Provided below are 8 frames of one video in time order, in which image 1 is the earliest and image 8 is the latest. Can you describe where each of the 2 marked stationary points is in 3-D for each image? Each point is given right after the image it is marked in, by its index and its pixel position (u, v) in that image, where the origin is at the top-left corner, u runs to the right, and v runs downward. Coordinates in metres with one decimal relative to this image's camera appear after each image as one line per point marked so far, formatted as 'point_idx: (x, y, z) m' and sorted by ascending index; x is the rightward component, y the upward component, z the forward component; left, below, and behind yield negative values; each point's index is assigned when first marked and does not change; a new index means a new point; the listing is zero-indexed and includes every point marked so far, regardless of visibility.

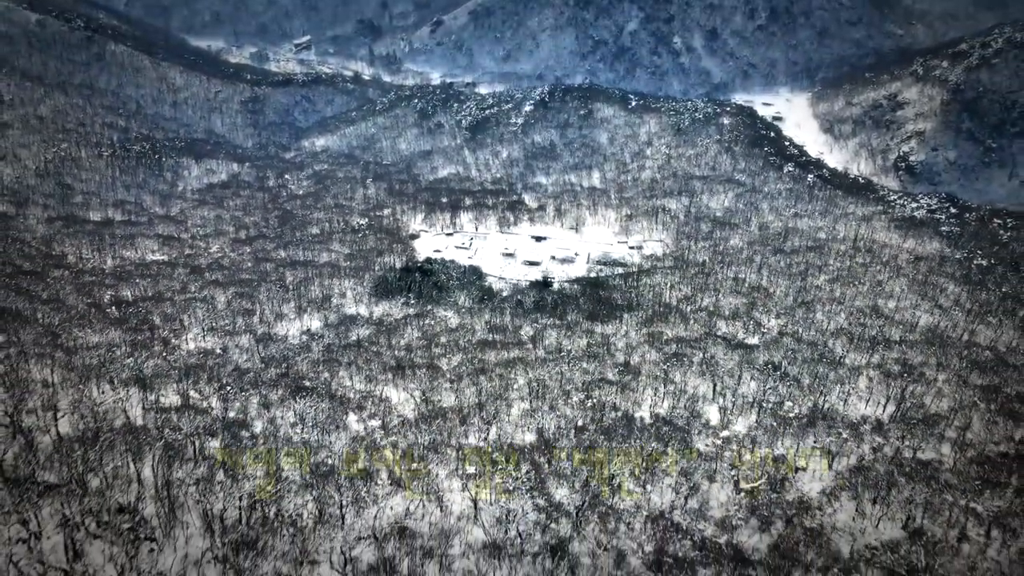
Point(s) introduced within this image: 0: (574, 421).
0: (+1.6, -3.3, +19.8) m
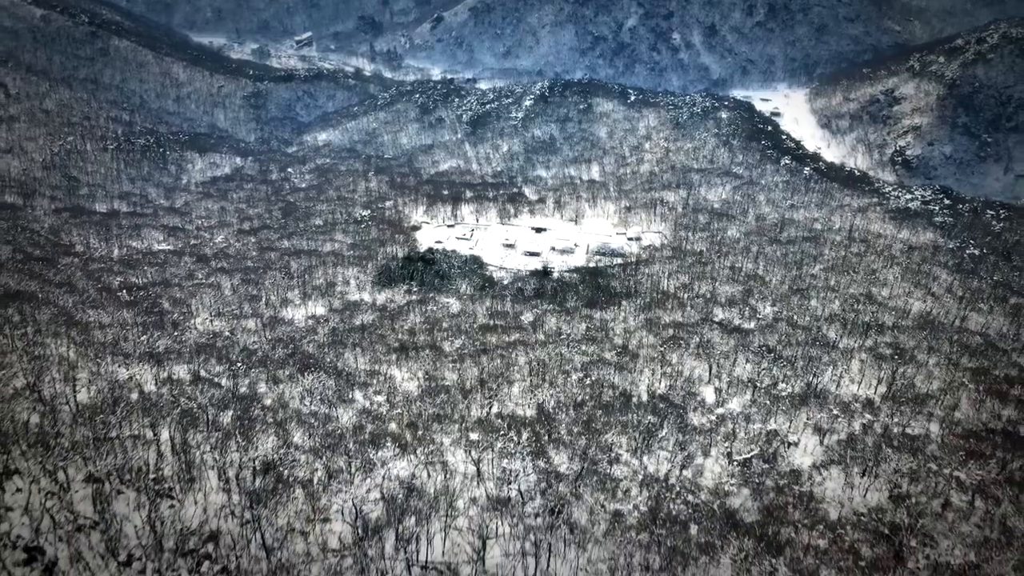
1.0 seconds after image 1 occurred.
0: (+1.6, -2.8, +20.4) m
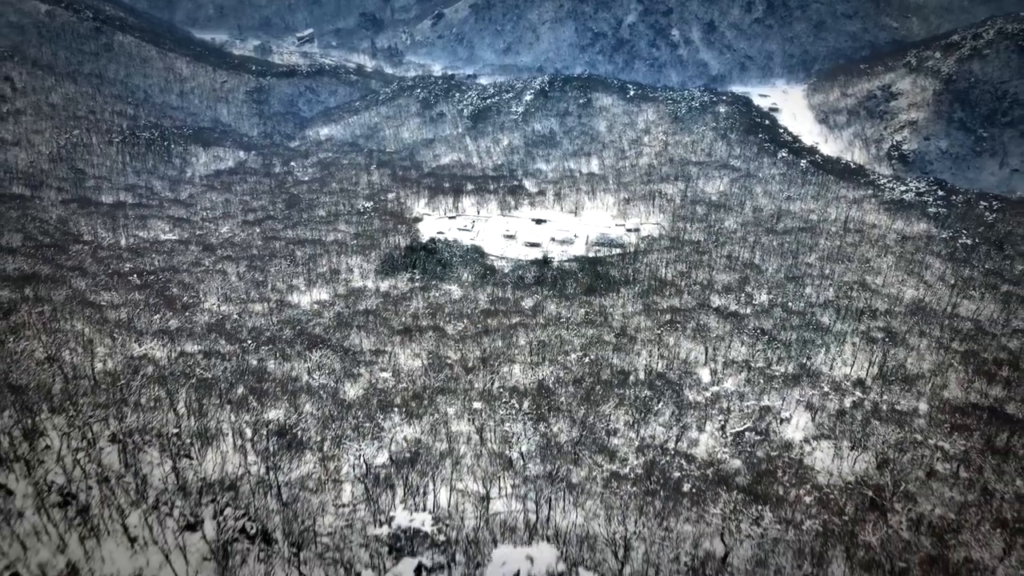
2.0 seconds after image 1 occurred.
0: (+1.7, -2.3, +21.1) m
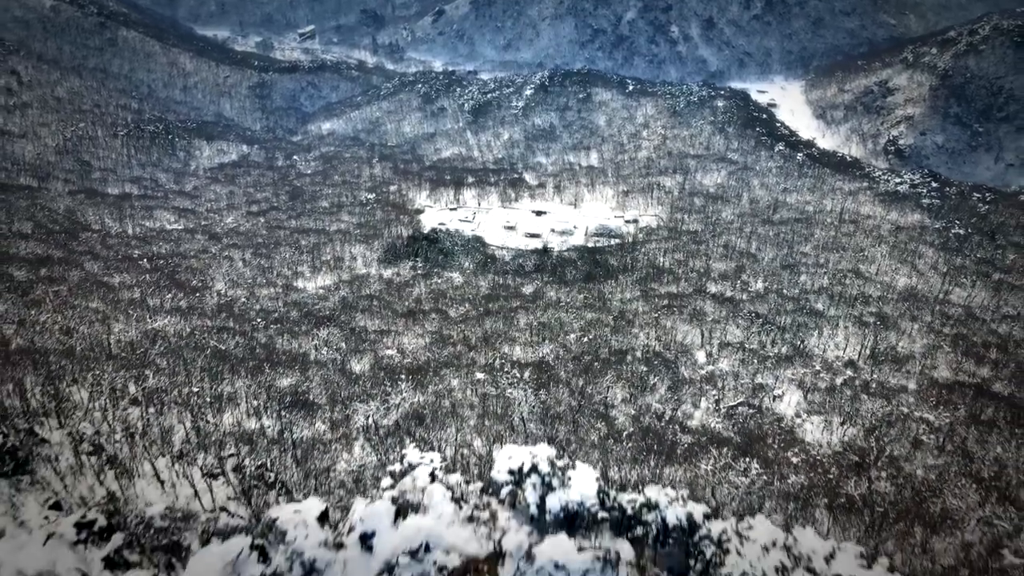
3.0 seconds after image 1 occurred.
0: (+1.7, -1.8, +21.7) m
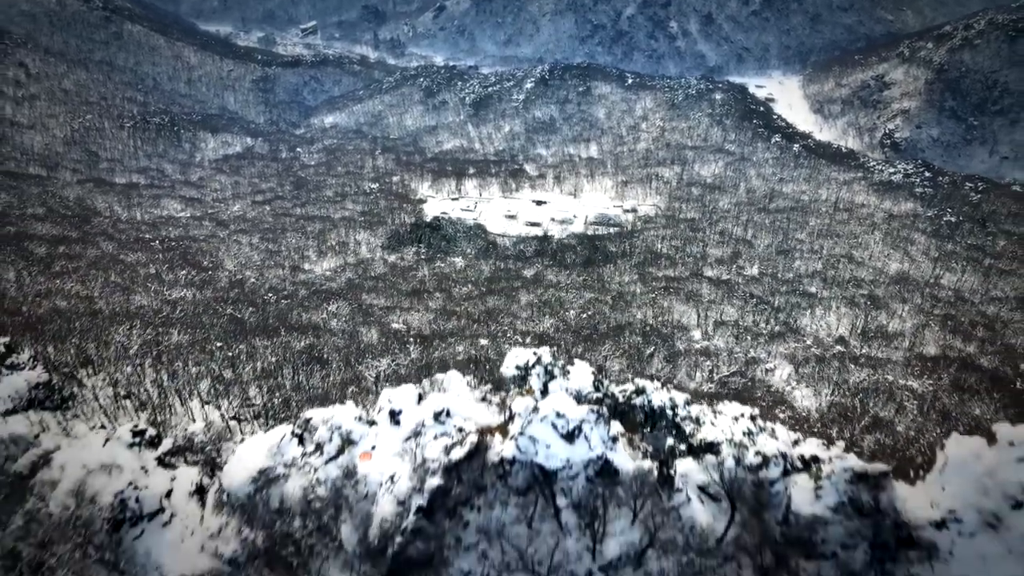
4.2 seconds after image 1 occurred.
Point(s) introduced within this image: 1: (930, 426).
0: (+1.7, -1.1, +22.5) m
1: (+9.2, -3.2, +17.1) m
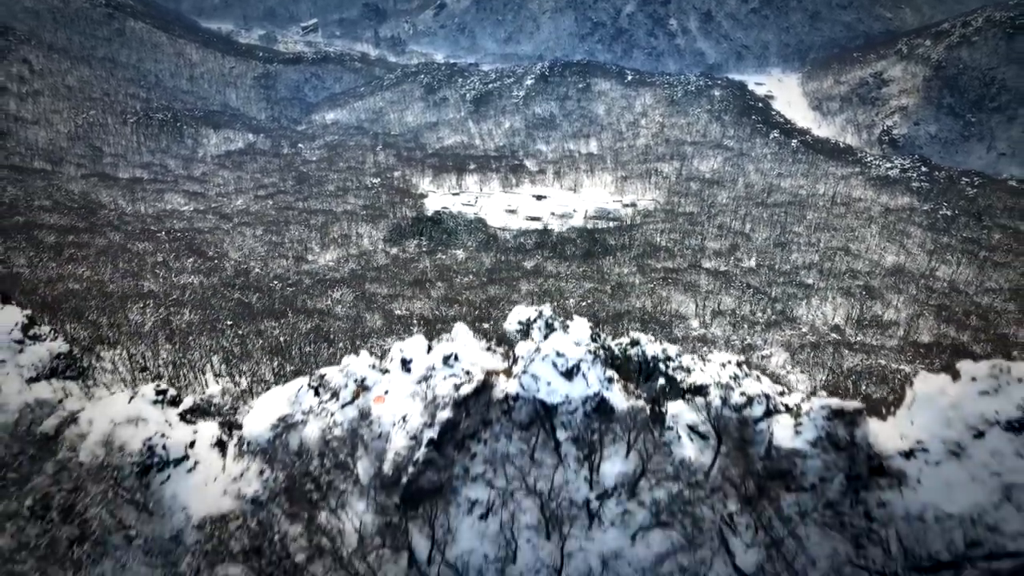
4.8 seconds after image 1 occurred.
0: (+1.8, -0.8, +22.9) m
1: (+9.2, -2.8, +17.5) m
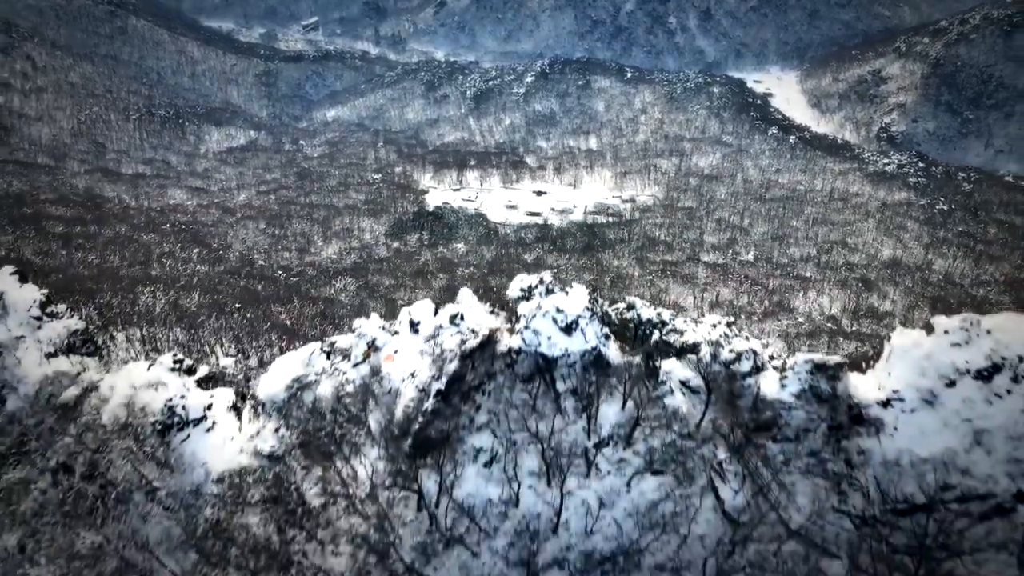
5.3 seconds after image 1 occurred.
0: (+1.8, -0.5, +23.3) m
1: (+9.2, -2.6, +17.9) m
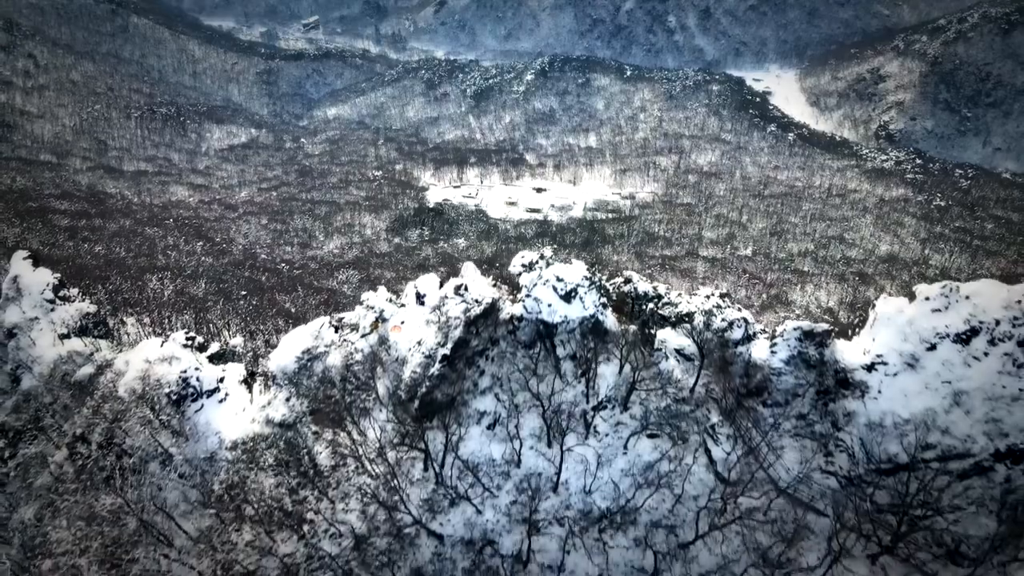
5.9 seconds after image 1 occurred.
0: (+1.8, -0.3, +23.5) m
1: (+9.2, -2.3, +18.1) m
